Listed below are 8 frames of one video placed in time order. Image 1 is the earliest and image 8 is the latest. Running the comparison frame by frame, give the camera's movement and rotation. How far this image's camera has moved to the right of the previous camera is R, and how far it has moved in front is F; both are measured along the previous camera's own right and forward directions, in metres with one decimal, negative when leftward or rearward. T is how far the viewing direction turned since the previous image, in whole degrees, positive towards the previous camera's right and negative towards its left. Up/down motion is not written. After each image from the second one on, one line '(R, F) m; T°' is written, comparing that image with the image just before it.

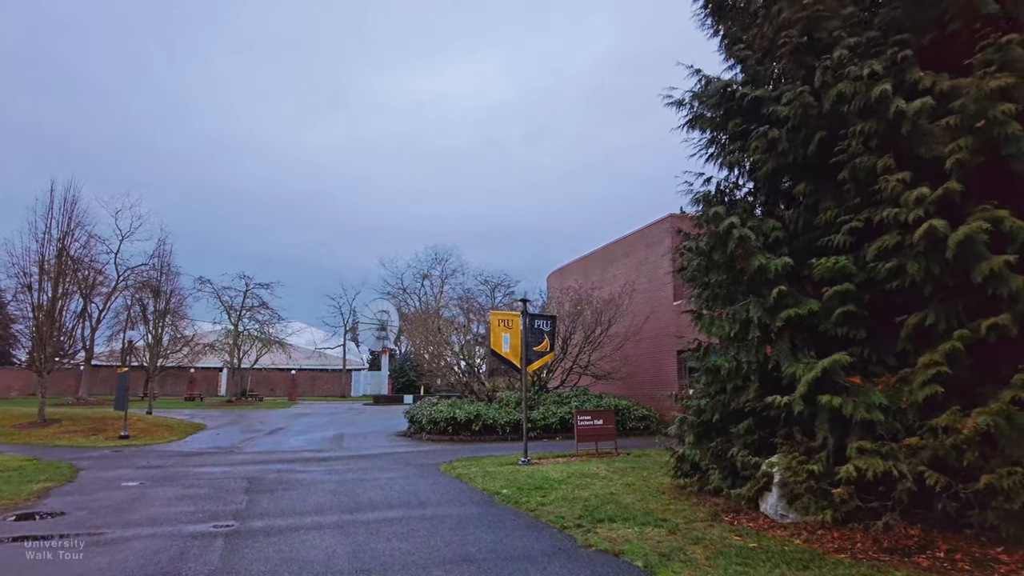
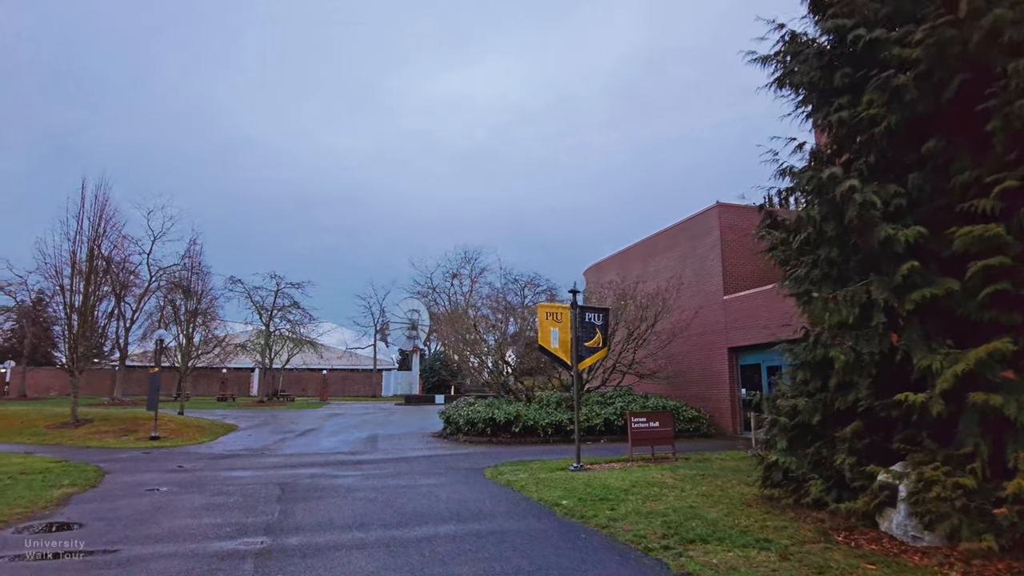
(-0.4, +0.9) m; -2°
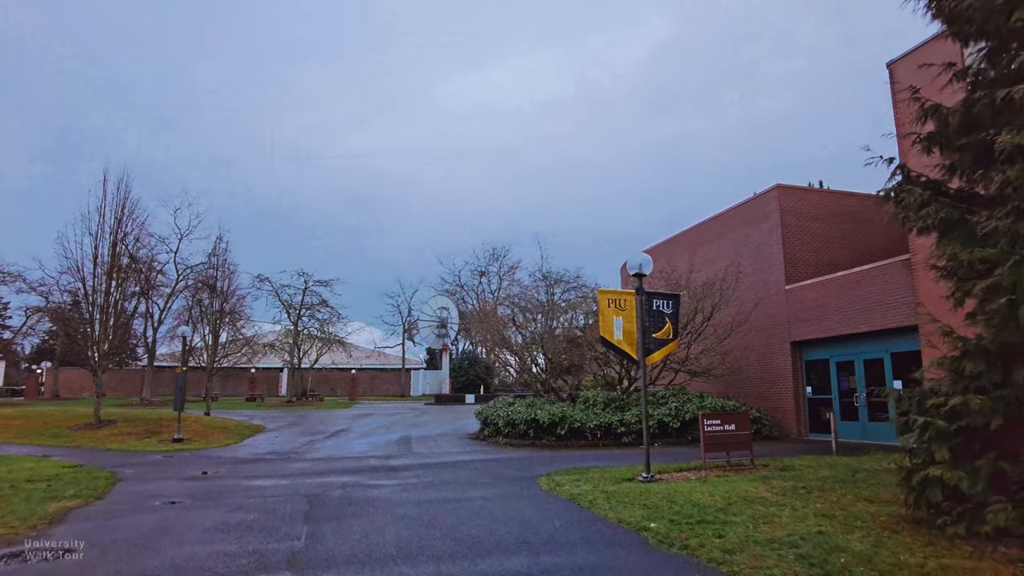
(-0.5, +1.4) m; -2°
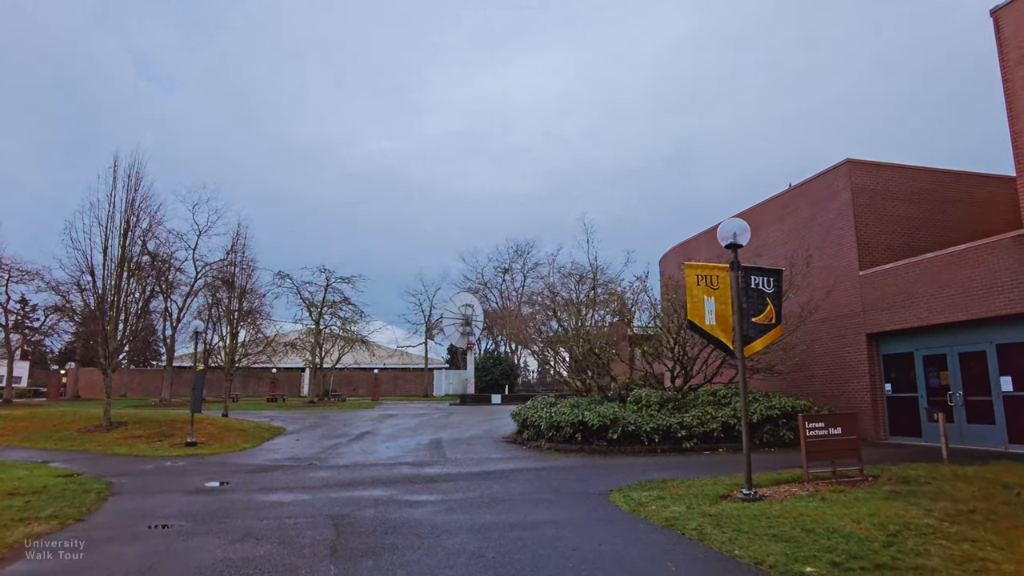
(-0.6, +1.7) m; -2°
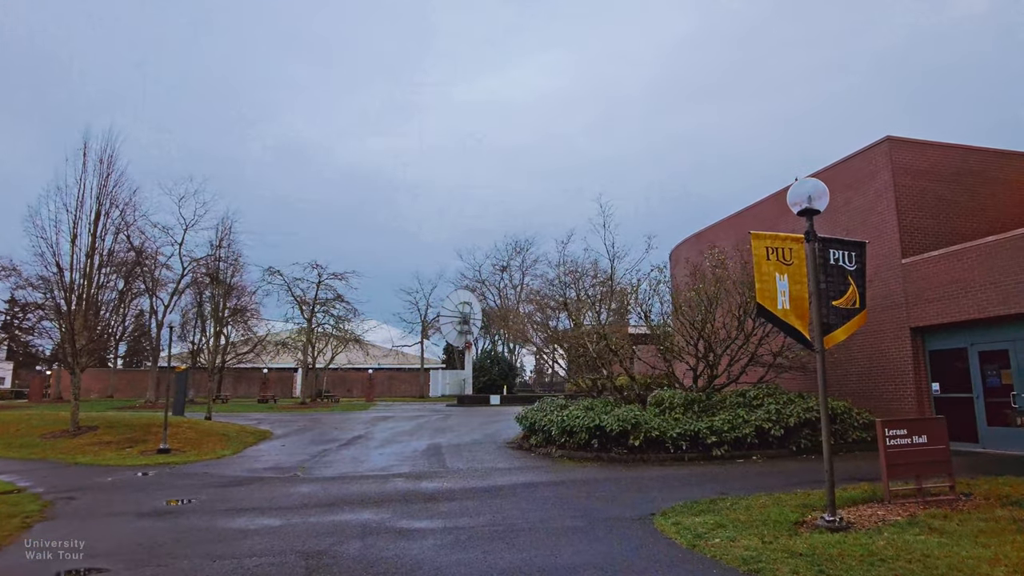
(-0.2, +1.6) m; 0°
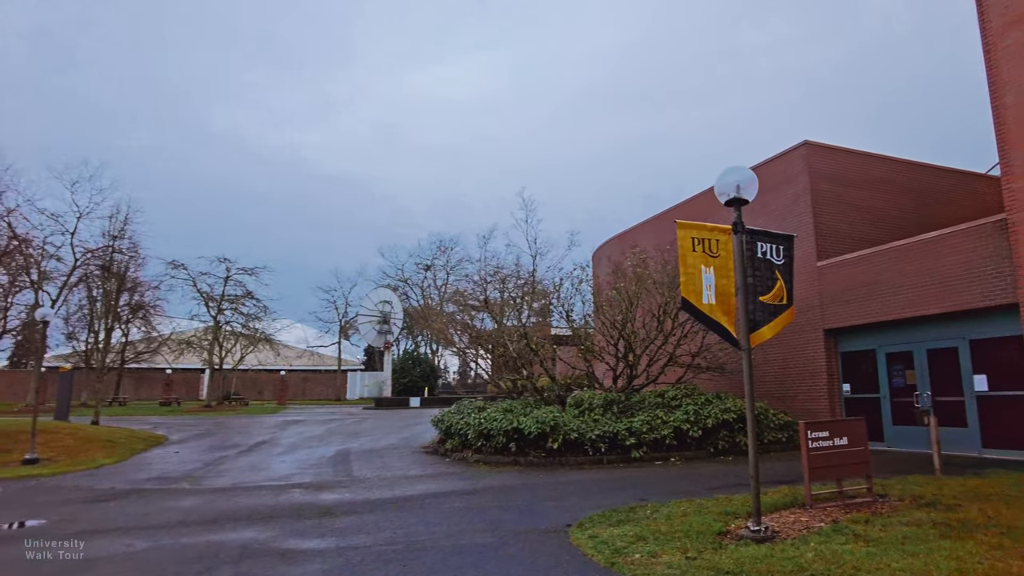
(+0.2, +0.7) m; +7°
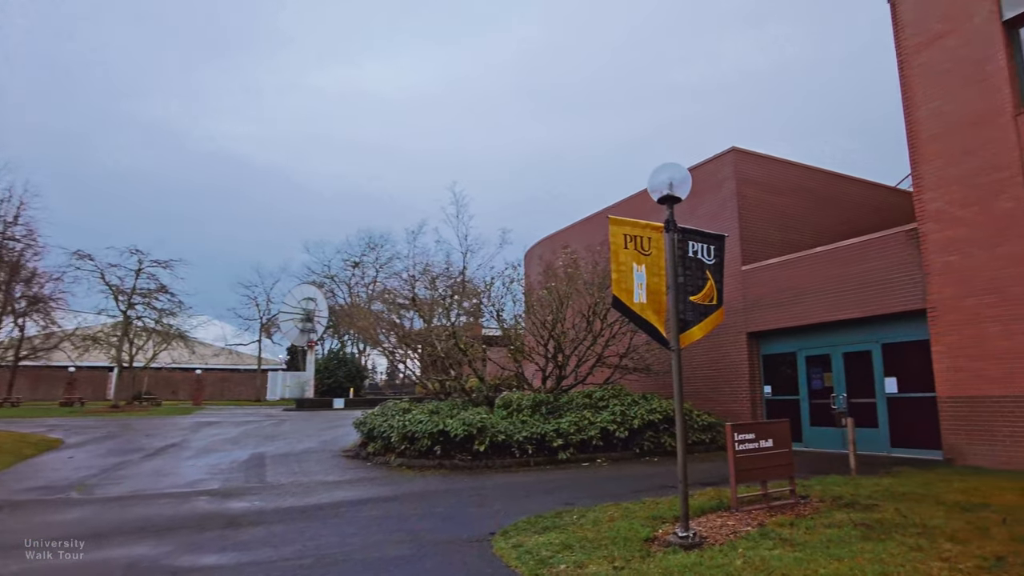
(+0.1, +0.3) m; +6°
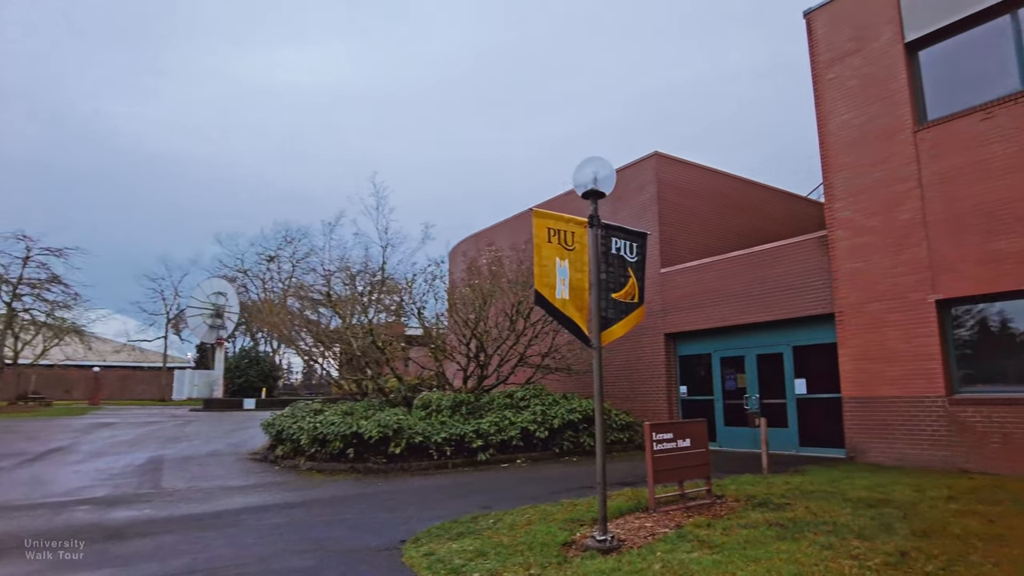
(+0.1, +0.3) m; +7°
